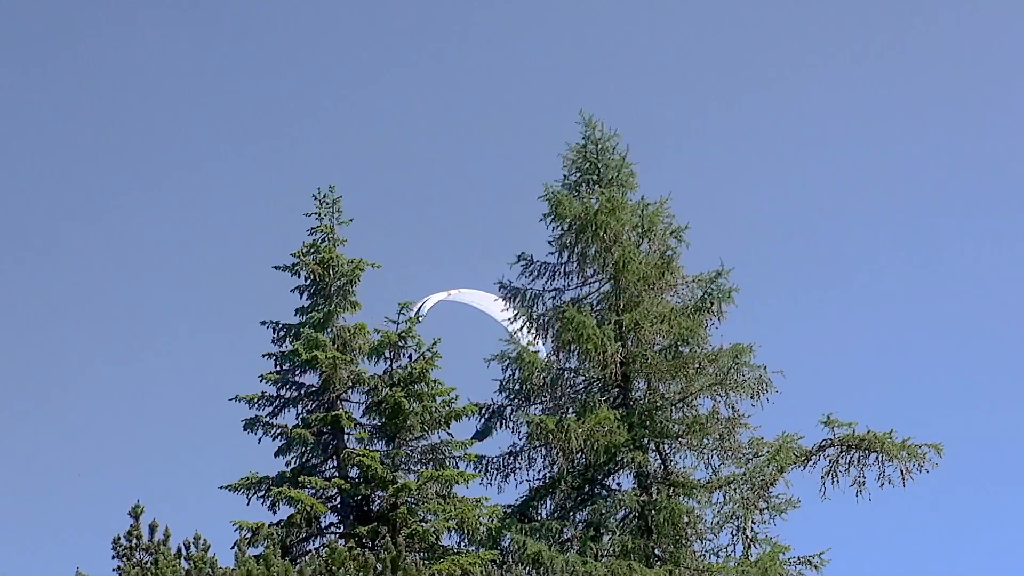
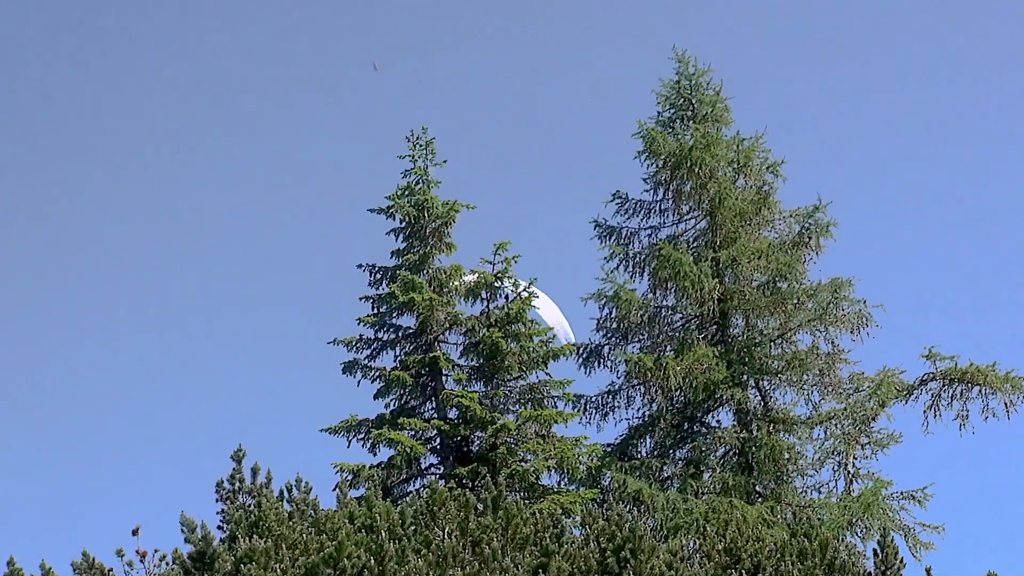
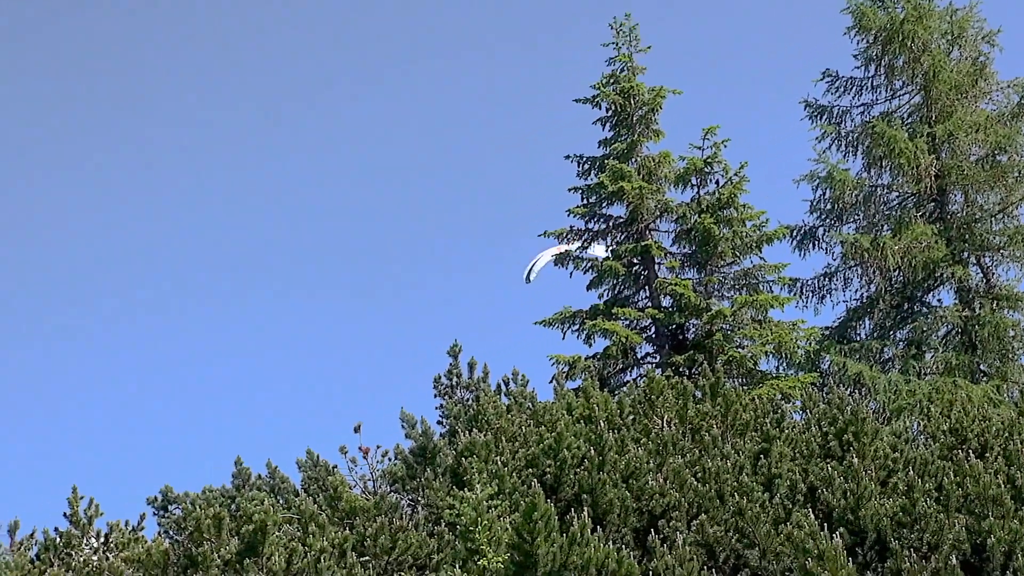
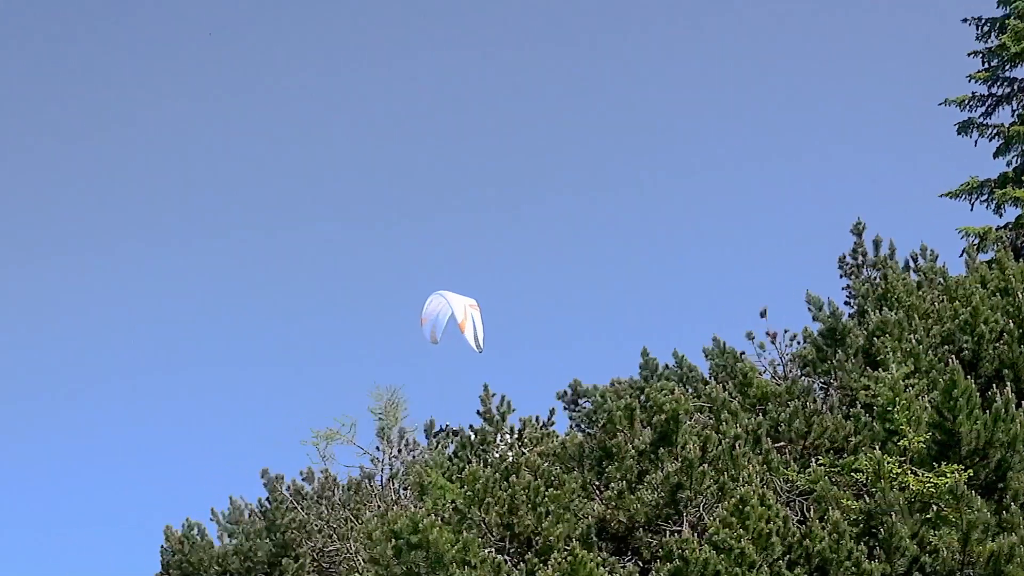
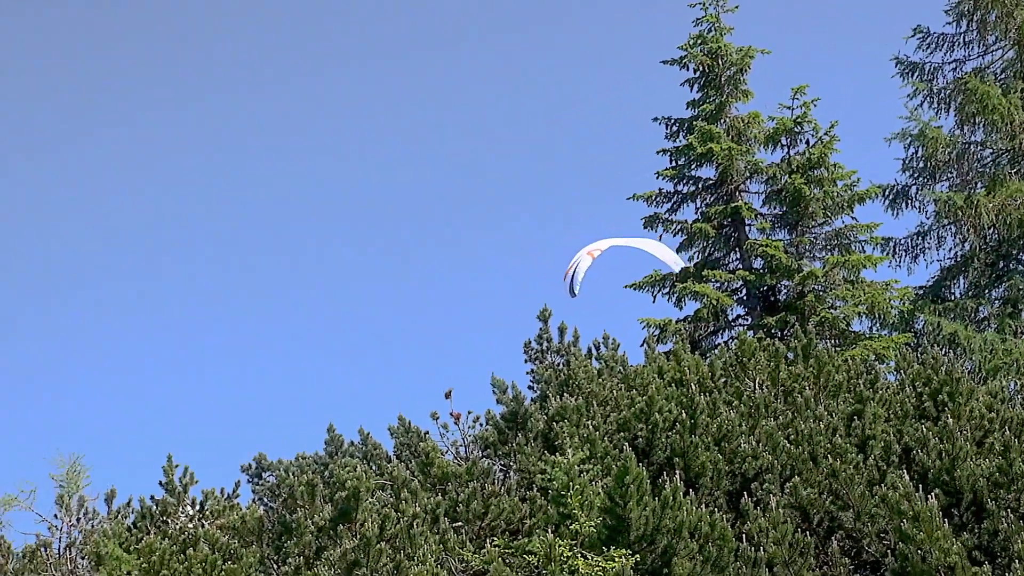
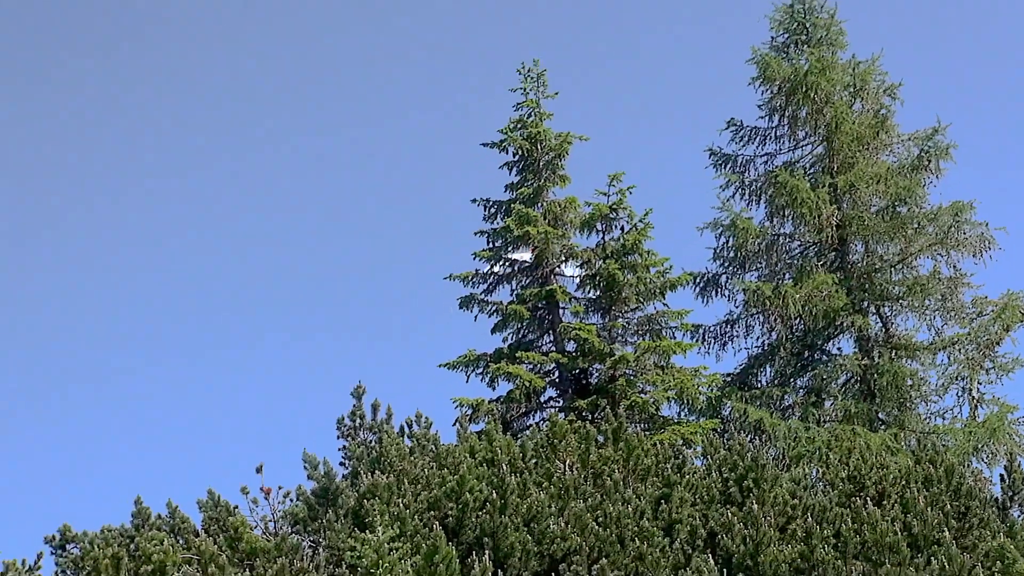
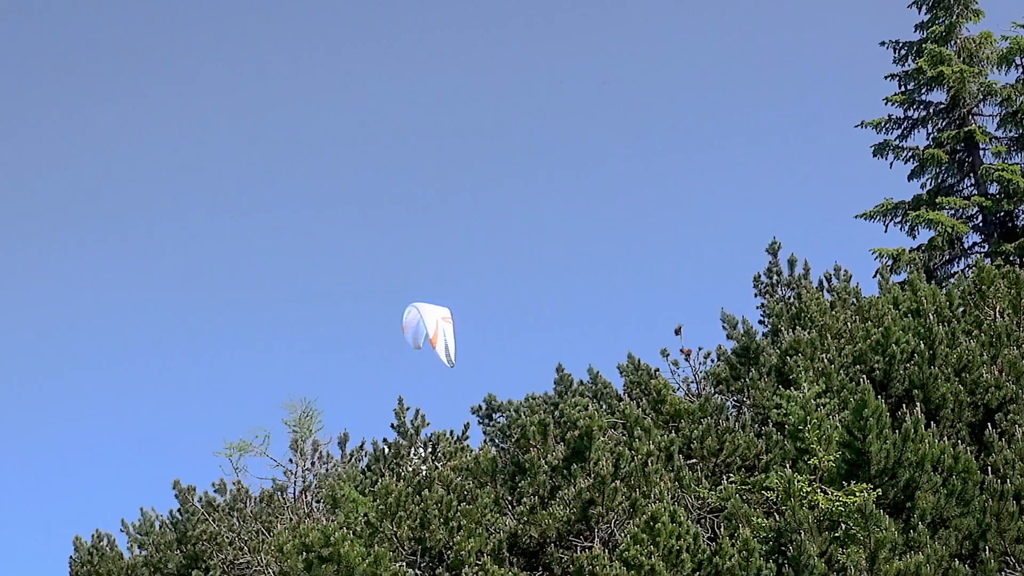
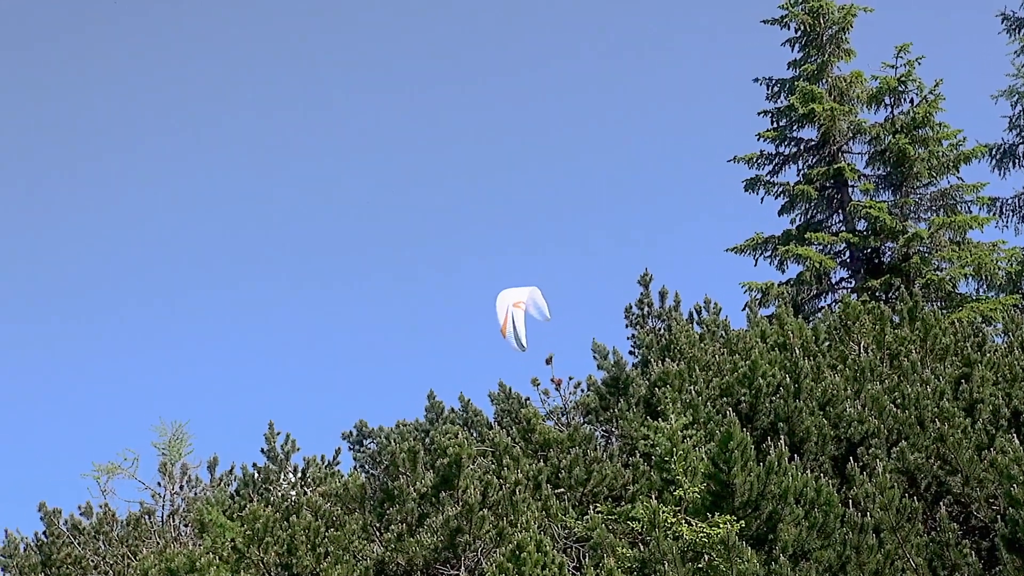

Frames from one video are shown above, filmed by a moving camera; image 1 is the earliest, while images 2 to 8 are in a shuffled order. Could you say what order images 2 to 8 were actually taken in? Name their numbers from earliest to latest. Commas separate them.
2, 6, 3, 5, 8, 7, 4
